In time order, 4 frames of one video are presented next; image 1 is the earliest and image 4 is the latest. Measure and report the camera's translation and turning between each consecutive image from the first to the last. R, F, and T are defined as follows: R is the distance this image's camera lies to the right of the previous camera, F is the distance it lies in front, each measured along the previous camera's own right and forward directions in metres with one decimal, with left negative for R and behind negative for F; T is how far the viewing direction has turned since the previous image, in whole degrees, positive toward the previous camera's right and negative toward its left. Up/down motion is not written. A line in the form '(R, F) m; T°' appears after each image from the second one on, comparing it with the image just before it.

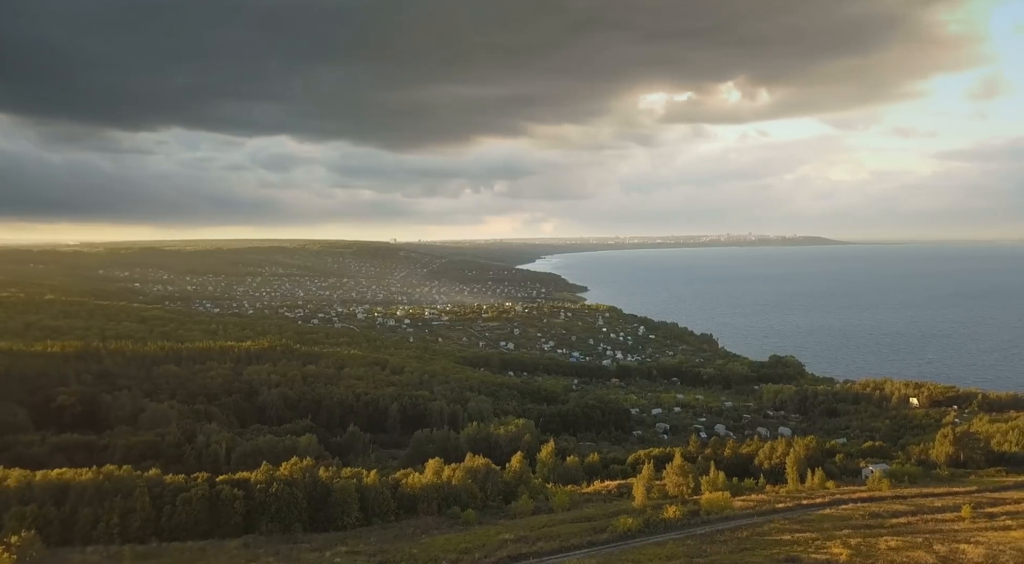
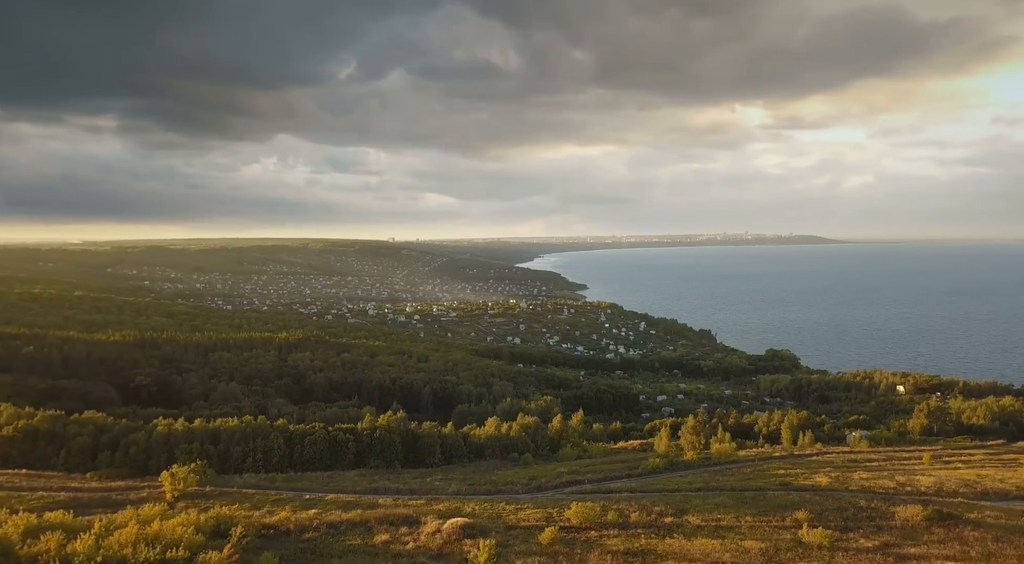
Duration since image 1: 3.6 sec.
(-2.4, -7.5) m; 0°
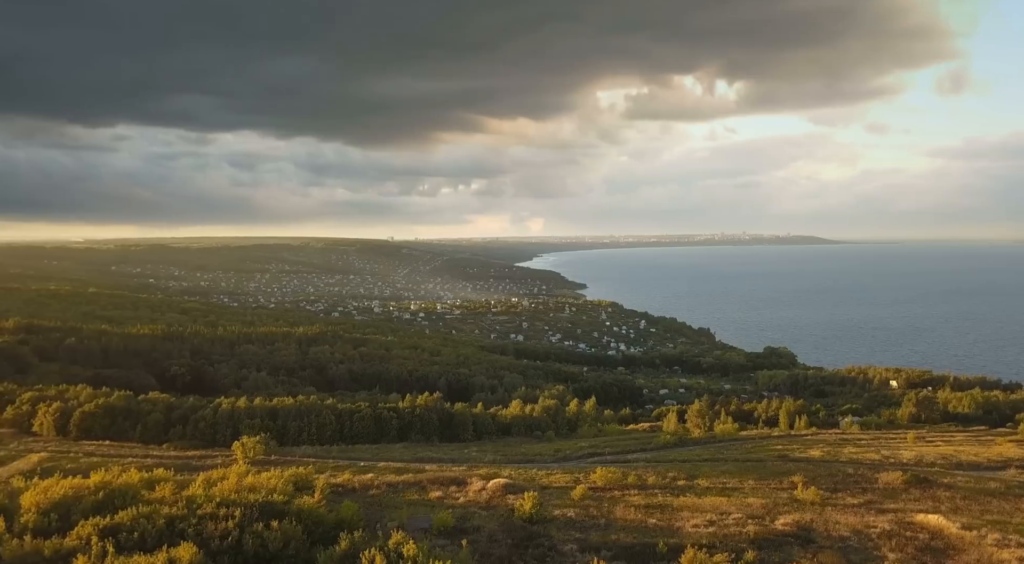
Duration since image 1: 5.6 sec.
(-1.4, -4.1) m; 0°
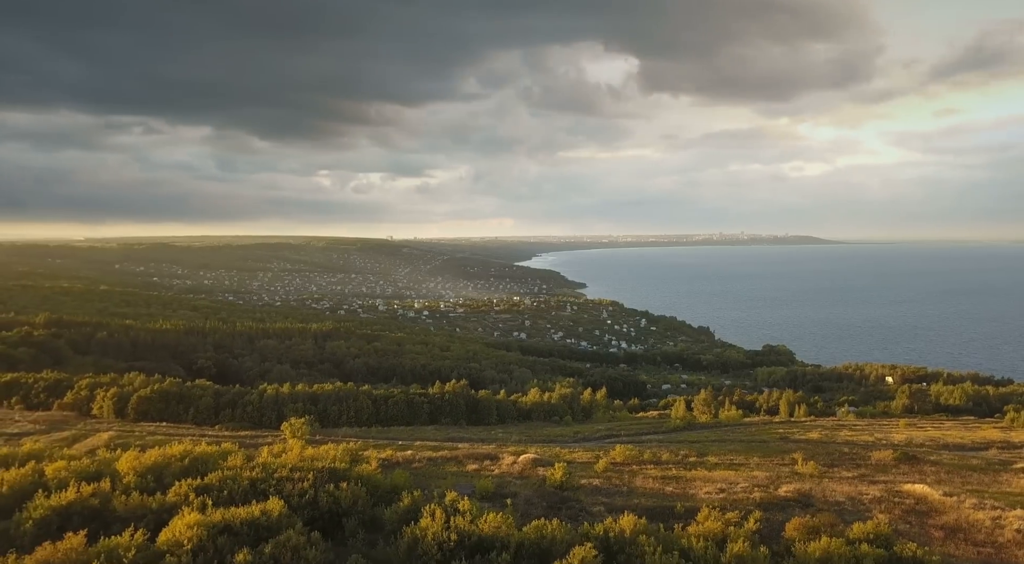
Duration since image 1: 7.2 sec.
(-1.2, -3.2) m; 0°
